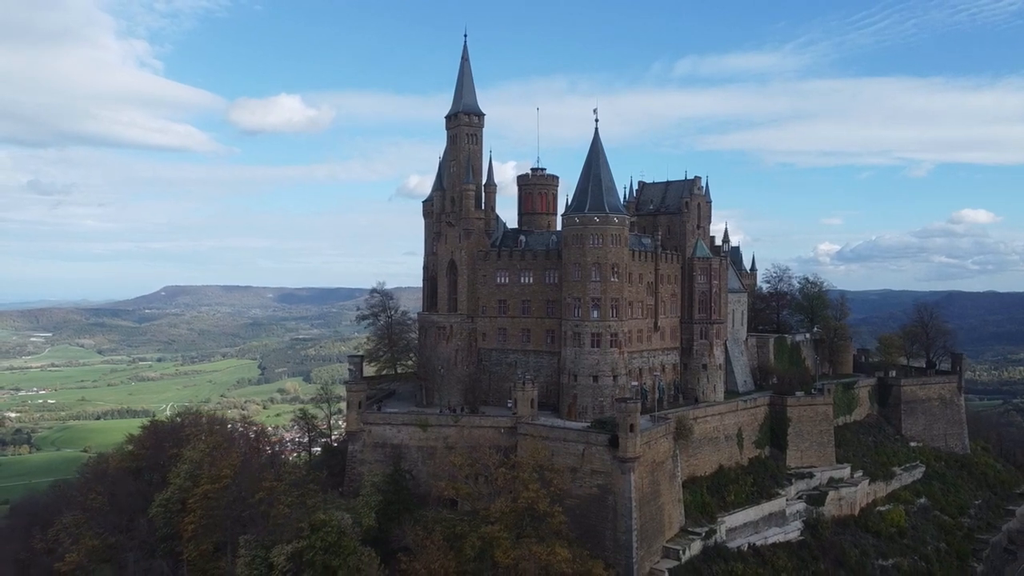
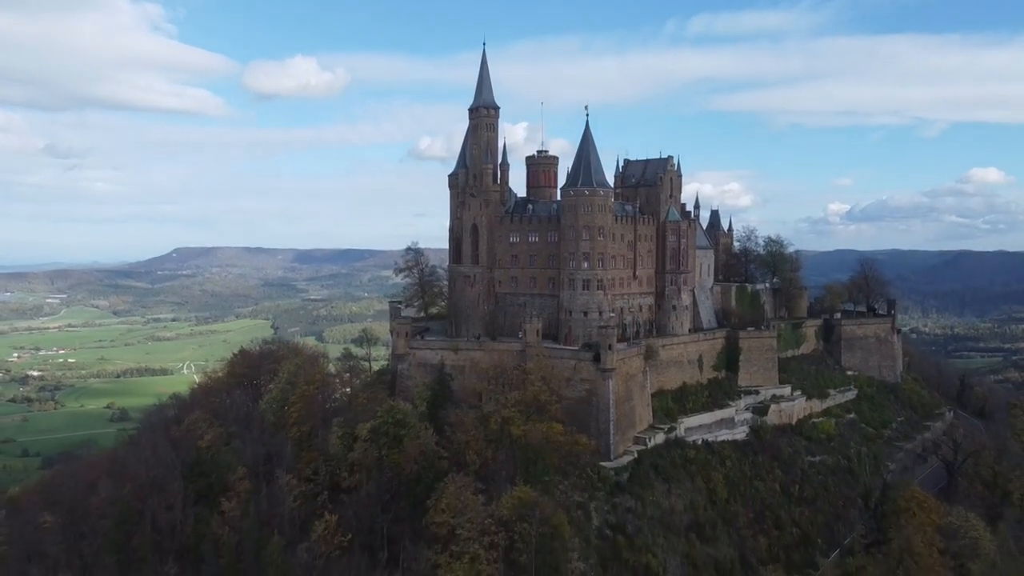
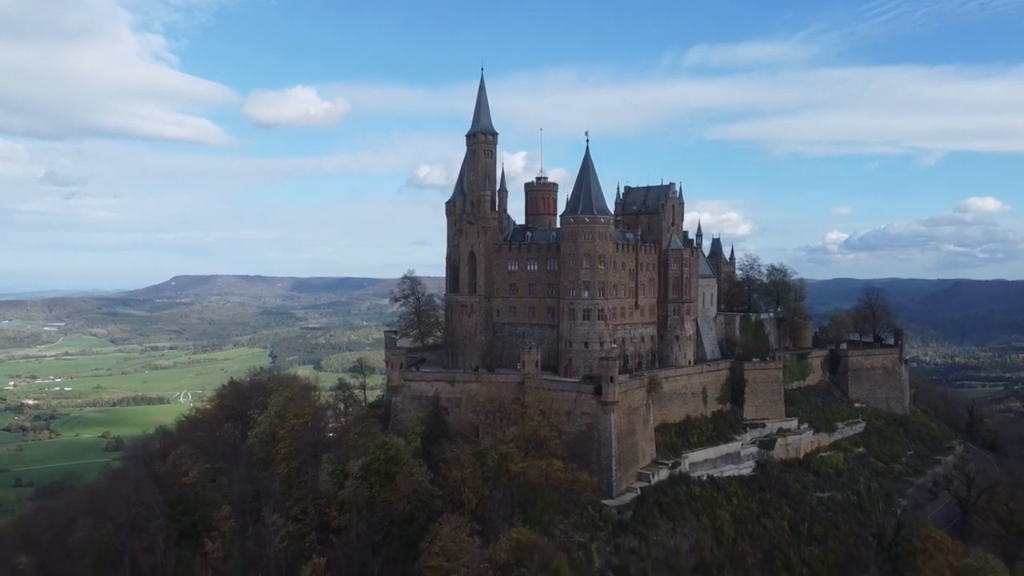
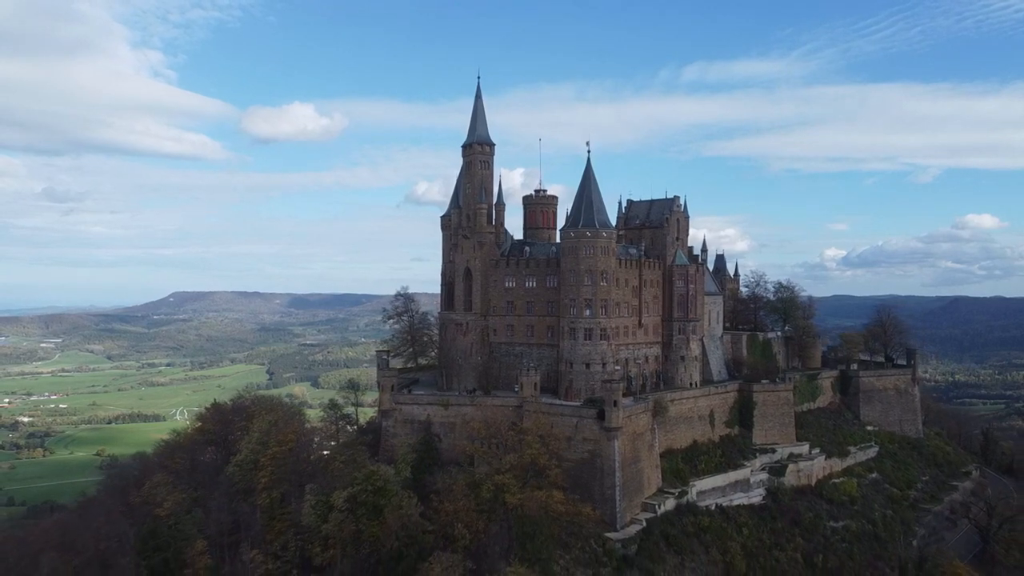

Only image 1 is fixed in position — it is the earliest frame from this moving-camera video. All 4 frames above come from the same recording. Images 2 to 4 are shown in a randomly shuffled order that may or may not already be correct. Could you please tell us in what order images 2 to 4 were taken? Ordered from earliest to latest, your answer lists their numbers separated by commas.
4, 3, 2
